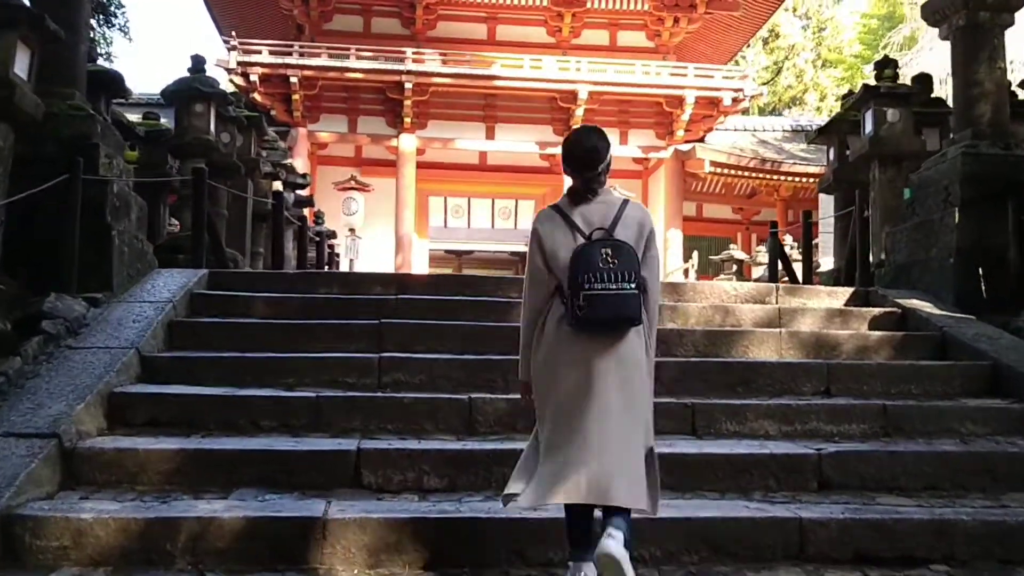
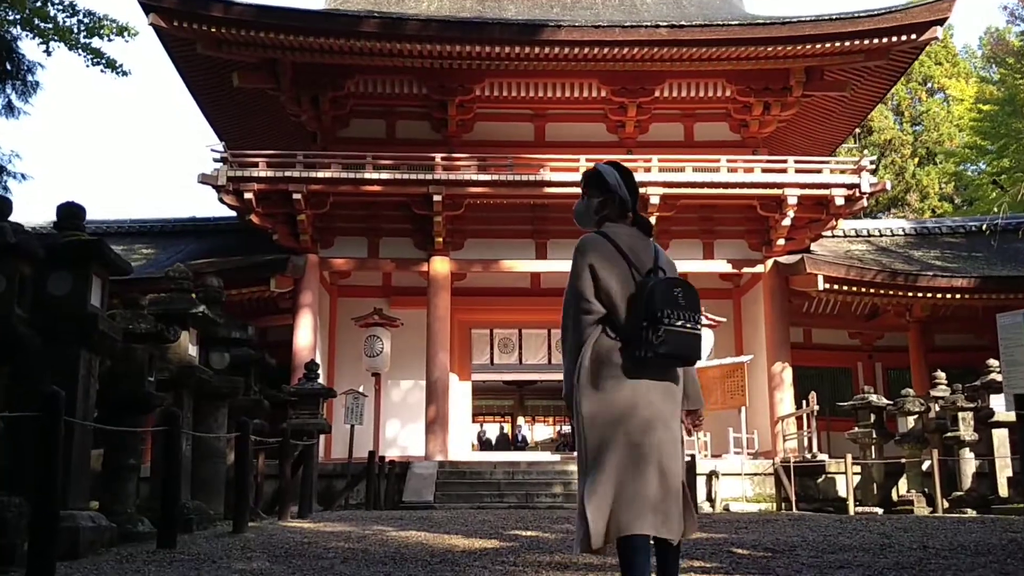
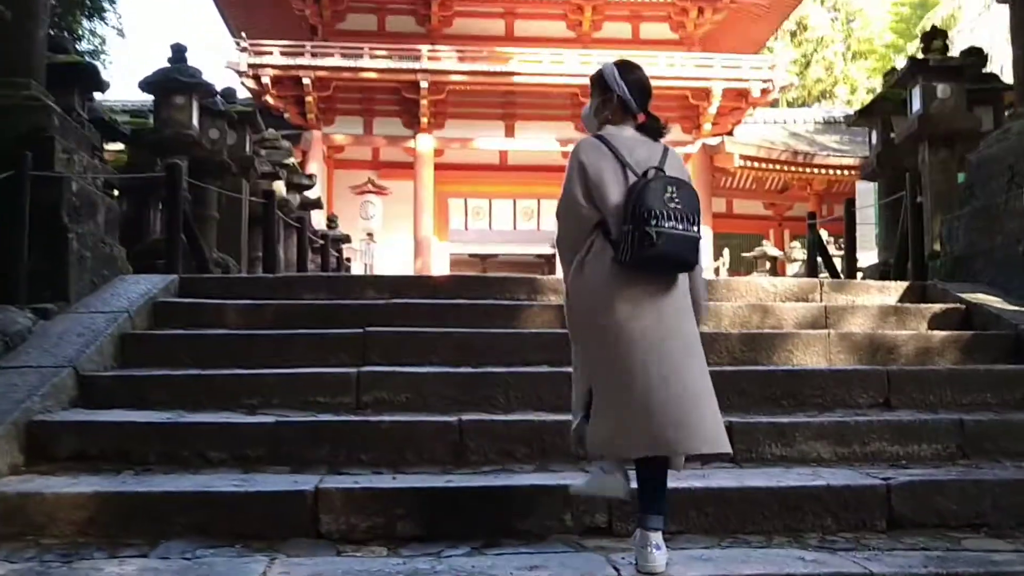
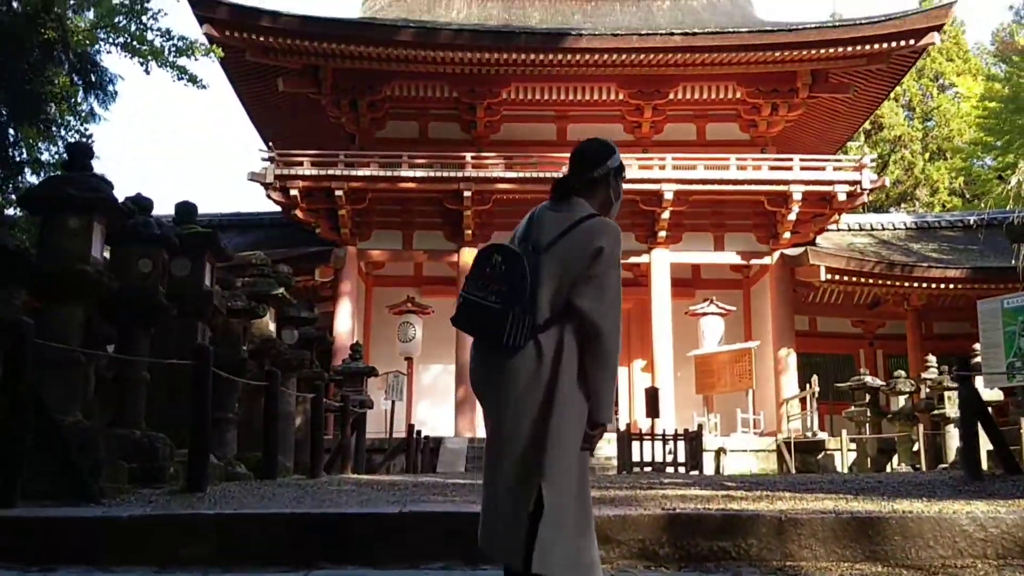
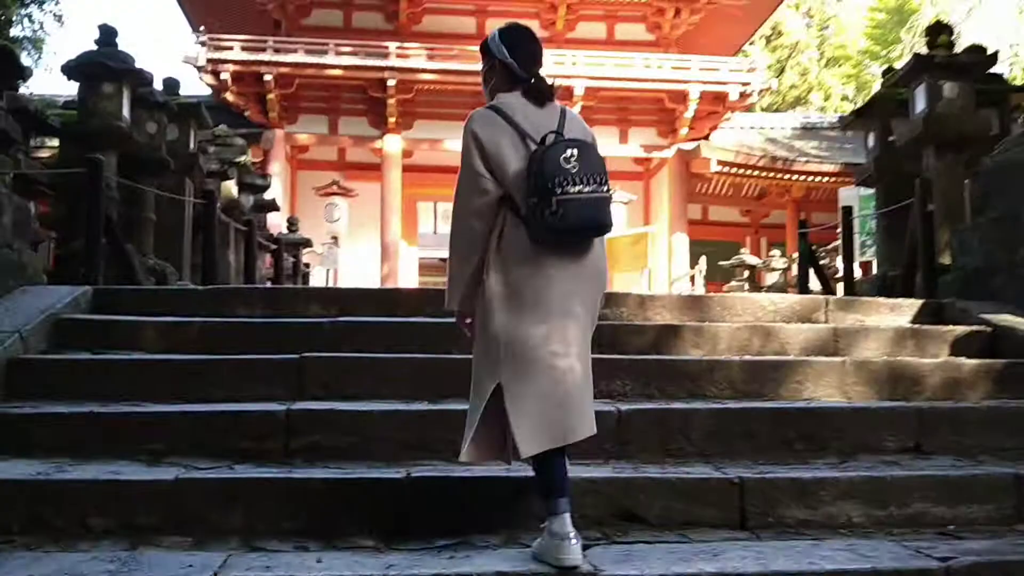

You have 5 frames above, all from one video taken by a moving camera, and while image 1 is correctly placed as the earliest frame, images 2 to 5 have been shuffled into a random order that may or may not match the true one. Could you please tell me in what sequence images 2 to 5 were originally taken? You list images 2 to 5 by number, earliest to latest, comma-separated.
3, 5, 4, 2
